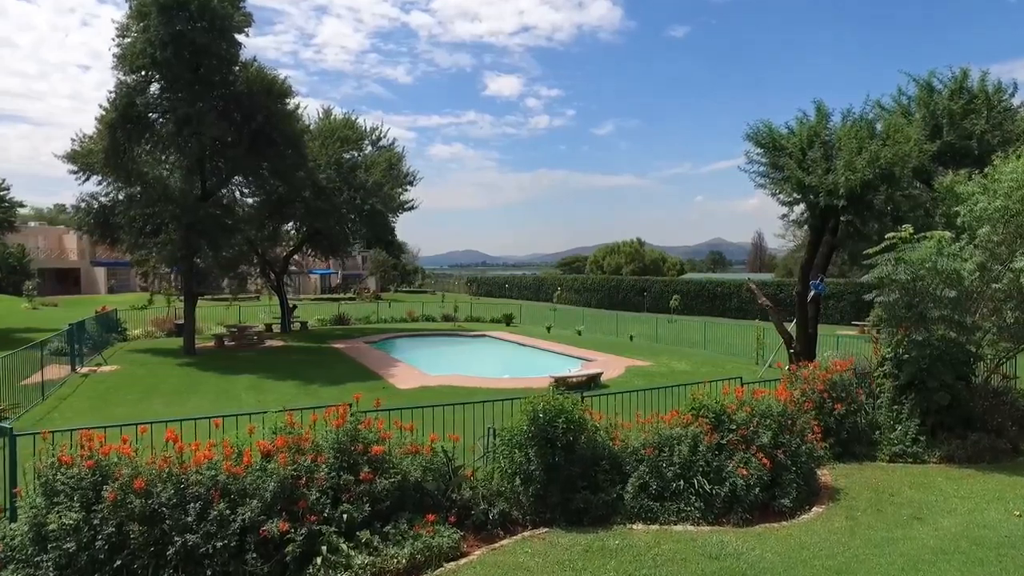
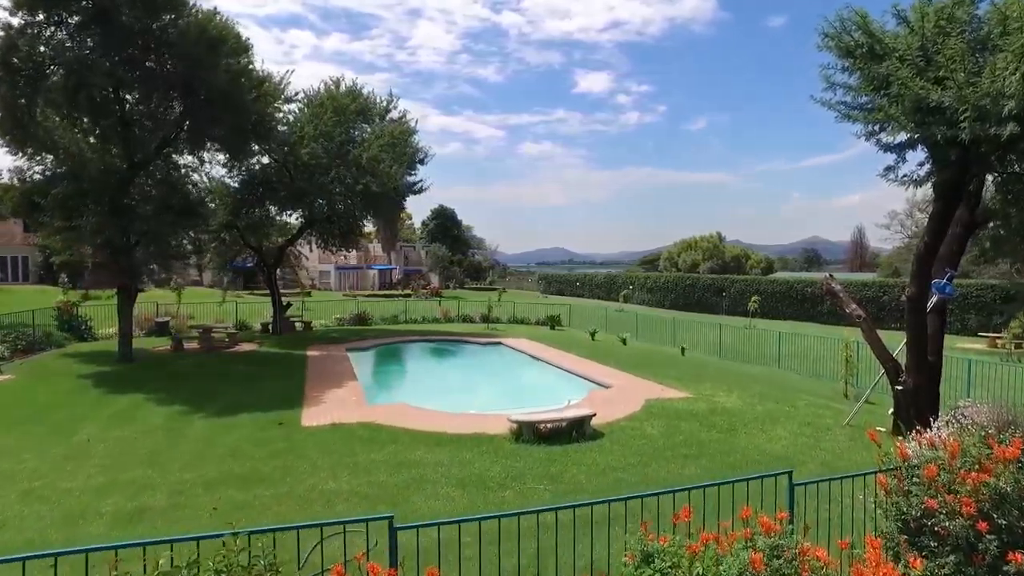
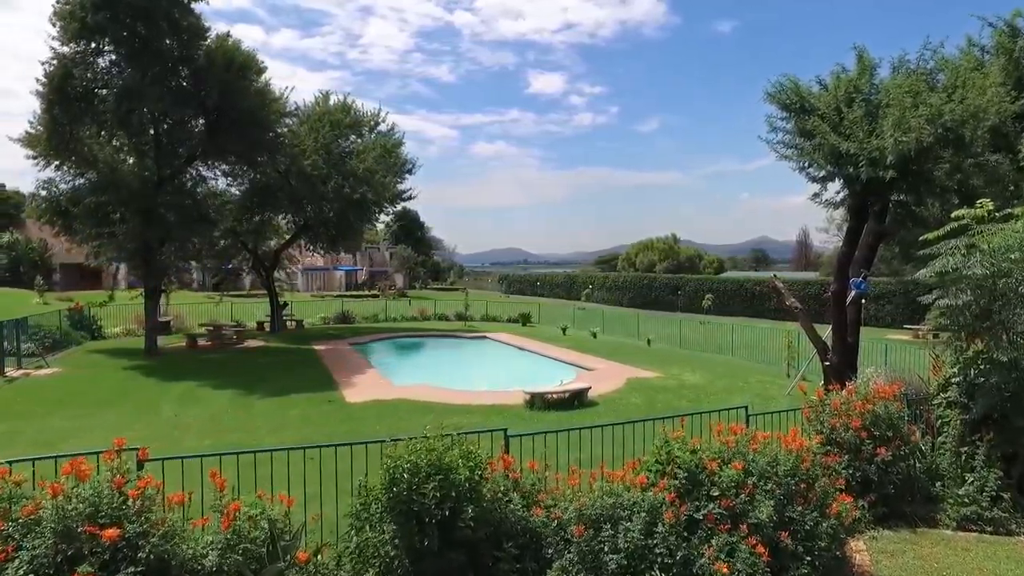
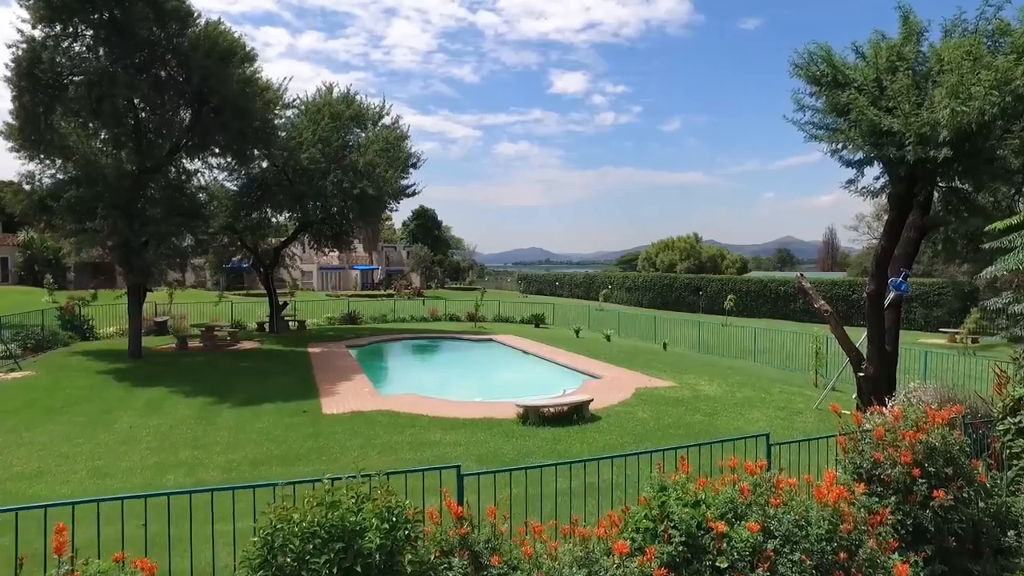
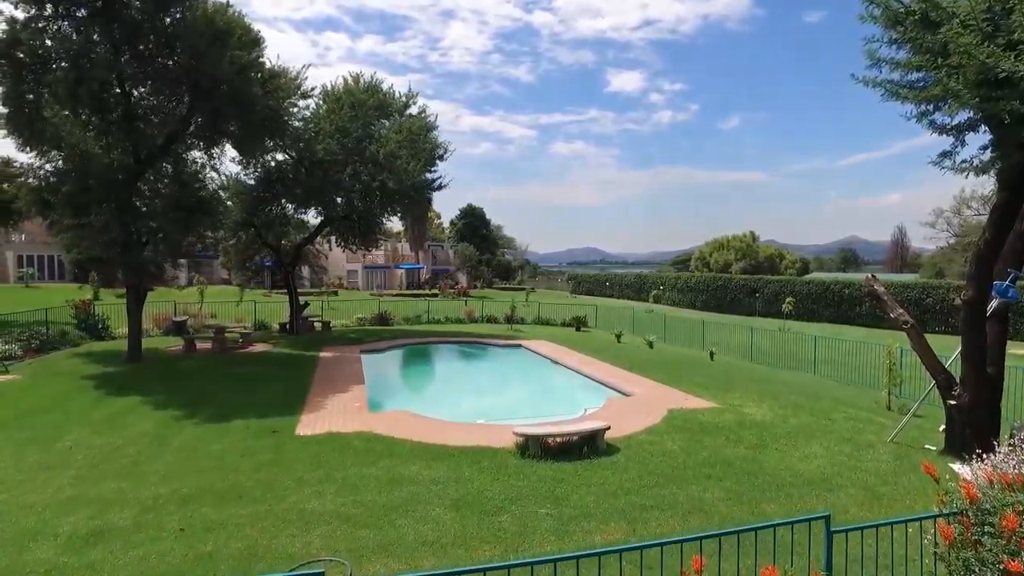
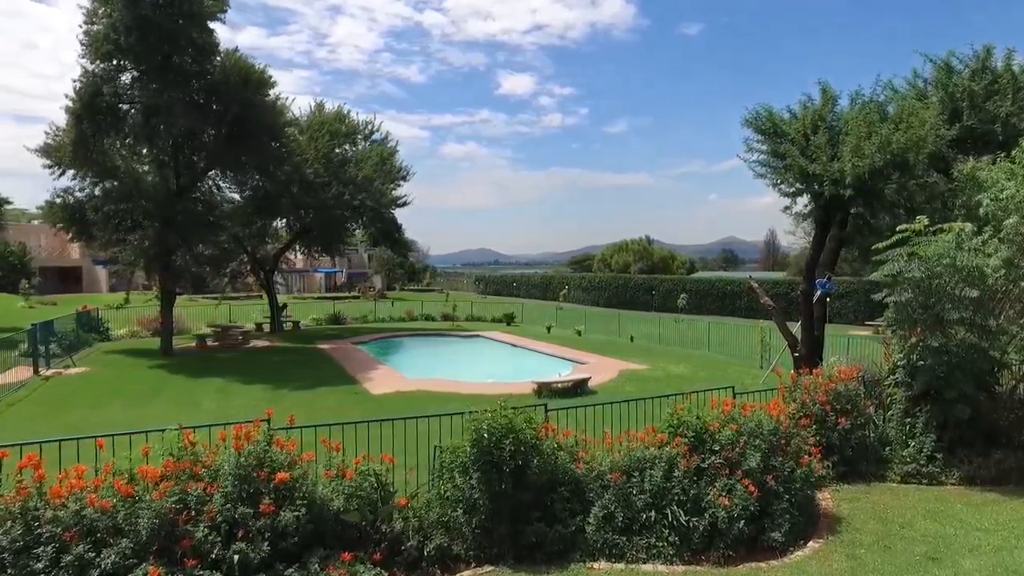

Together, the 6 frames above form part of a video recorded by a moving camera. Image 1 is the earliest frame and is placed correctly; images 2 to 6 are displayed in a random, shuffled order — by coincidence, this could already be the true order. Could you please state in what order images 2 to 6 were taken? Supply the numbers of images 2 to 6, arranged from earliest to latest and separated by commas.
6, 3, 4, 2, 5
